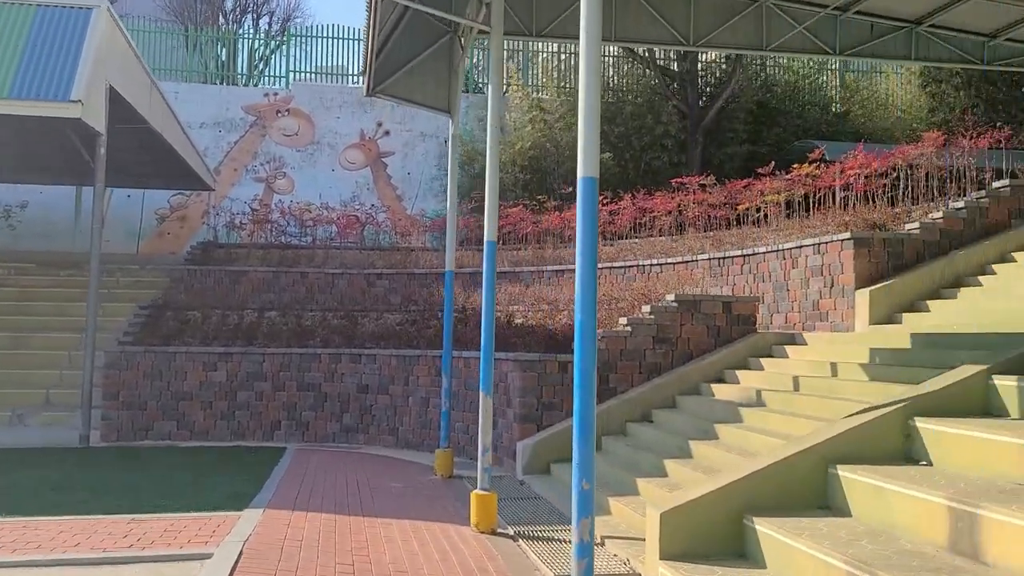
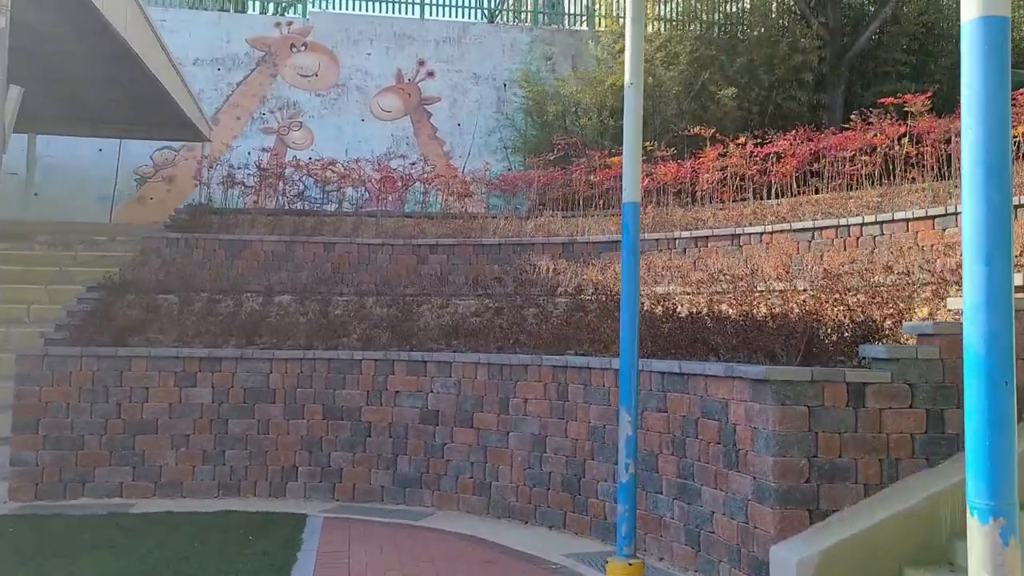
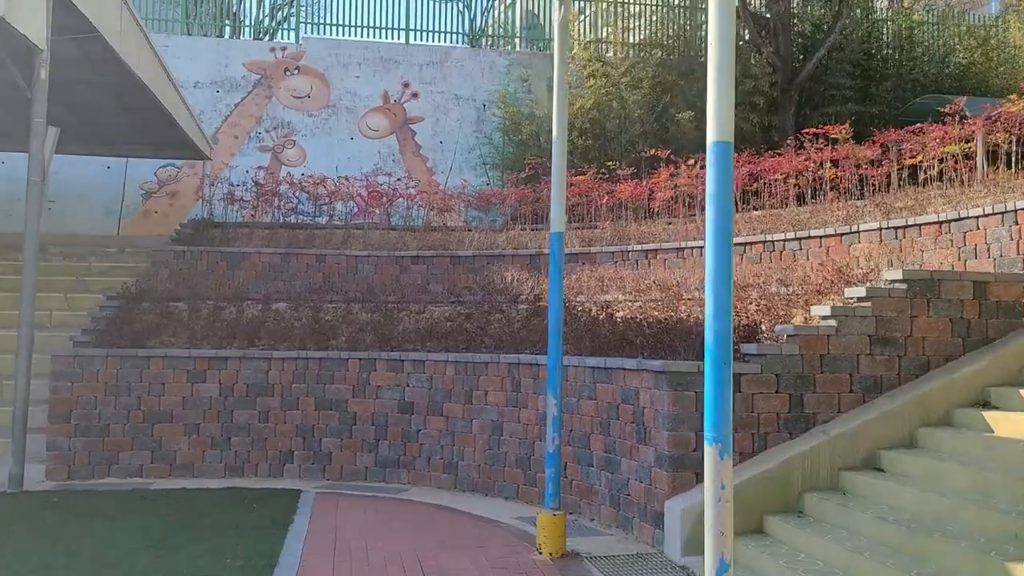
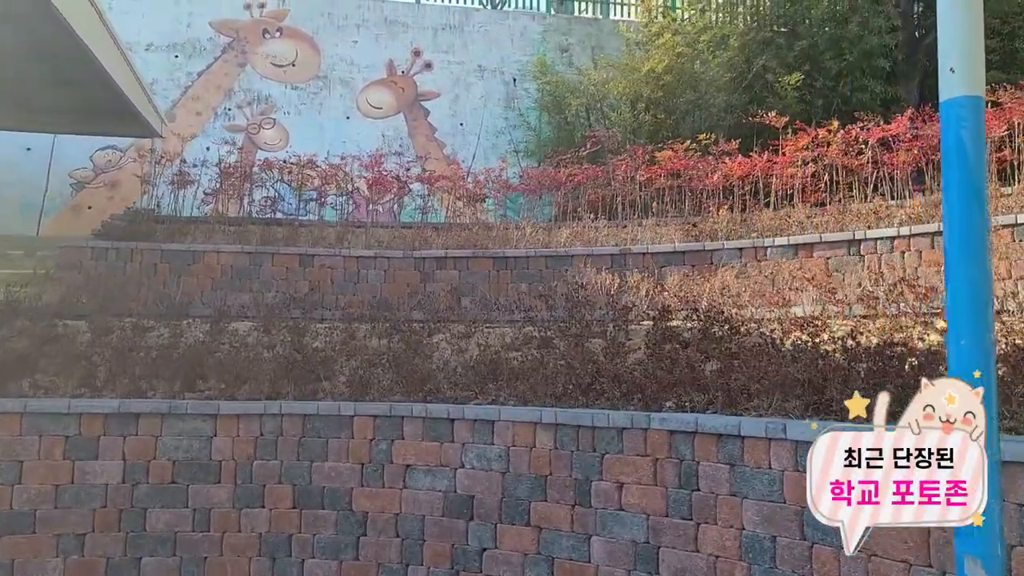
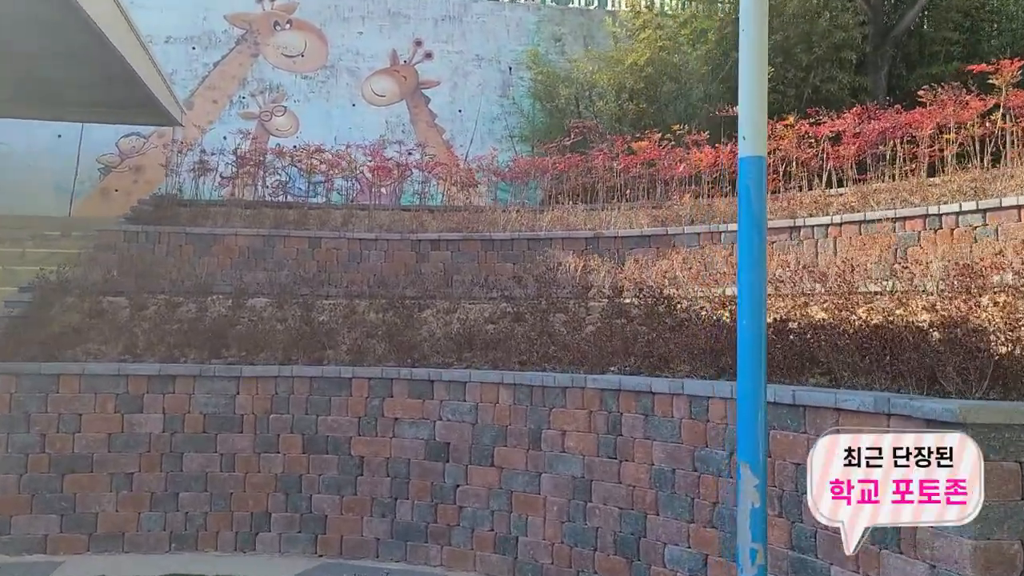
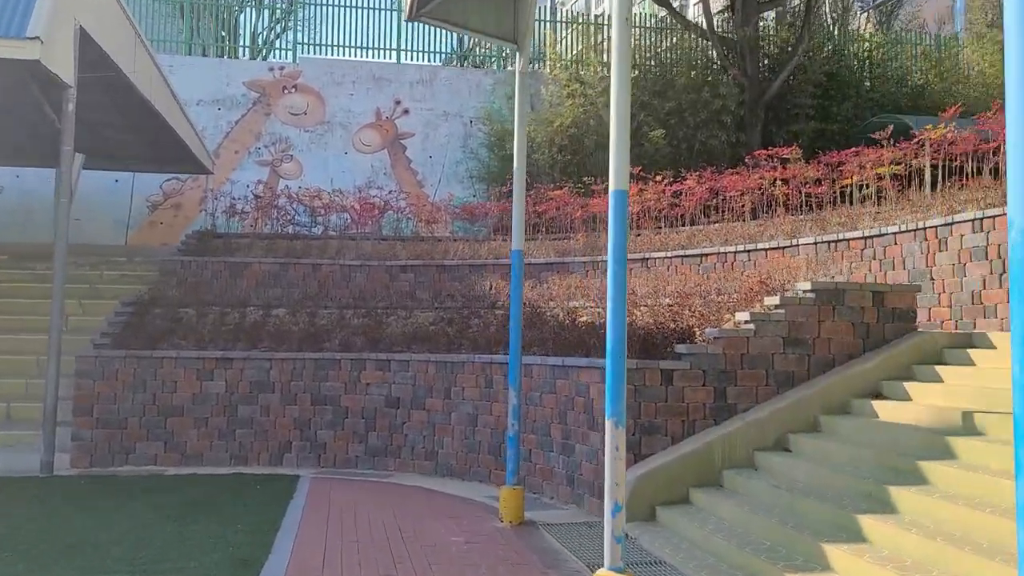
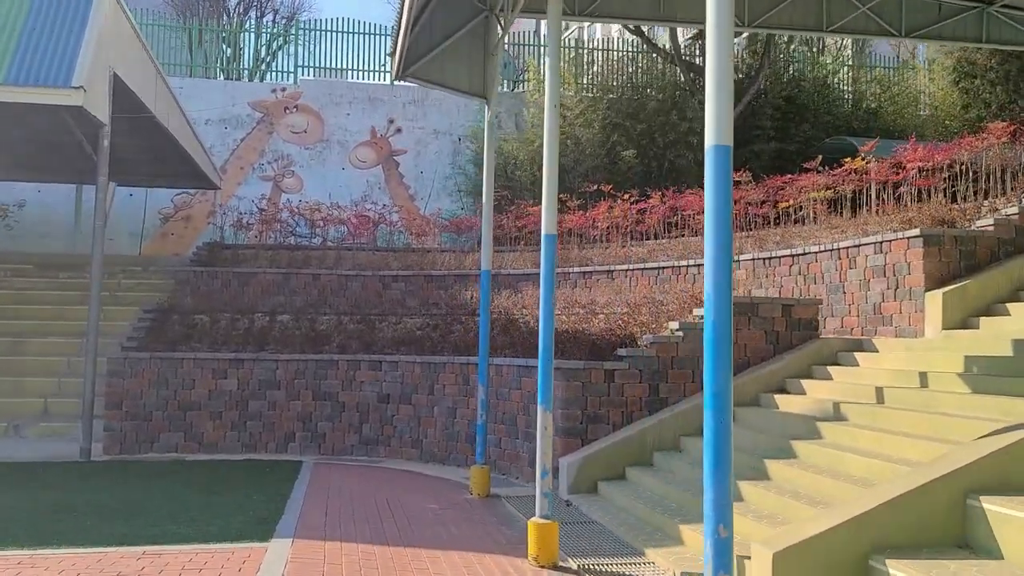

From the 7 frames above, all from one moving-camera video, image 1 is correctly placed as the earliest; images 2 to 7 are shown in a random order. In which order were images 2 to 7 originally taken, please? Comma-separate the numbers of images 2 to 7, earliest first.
7, 6, 3, 2, 5, 4
